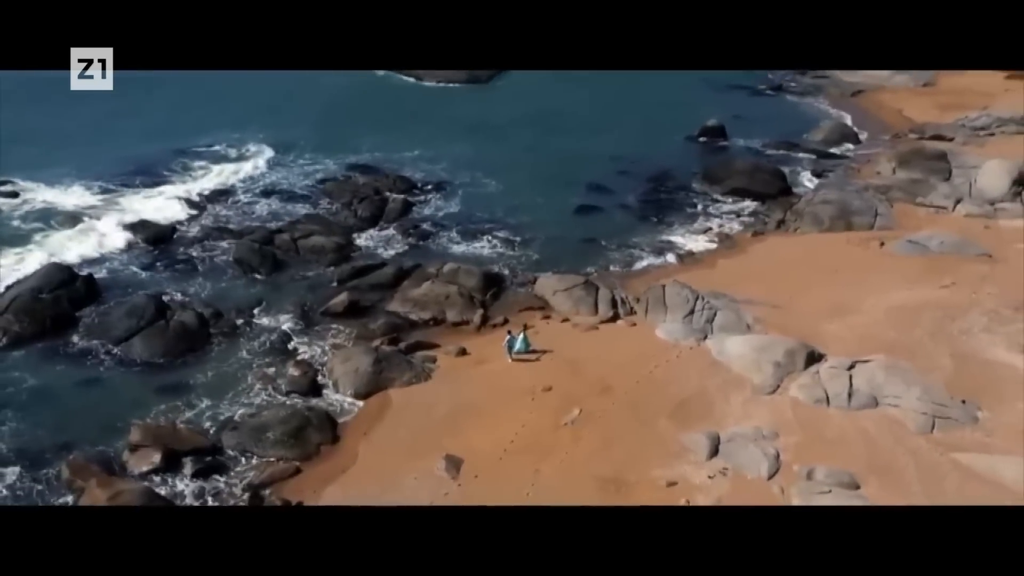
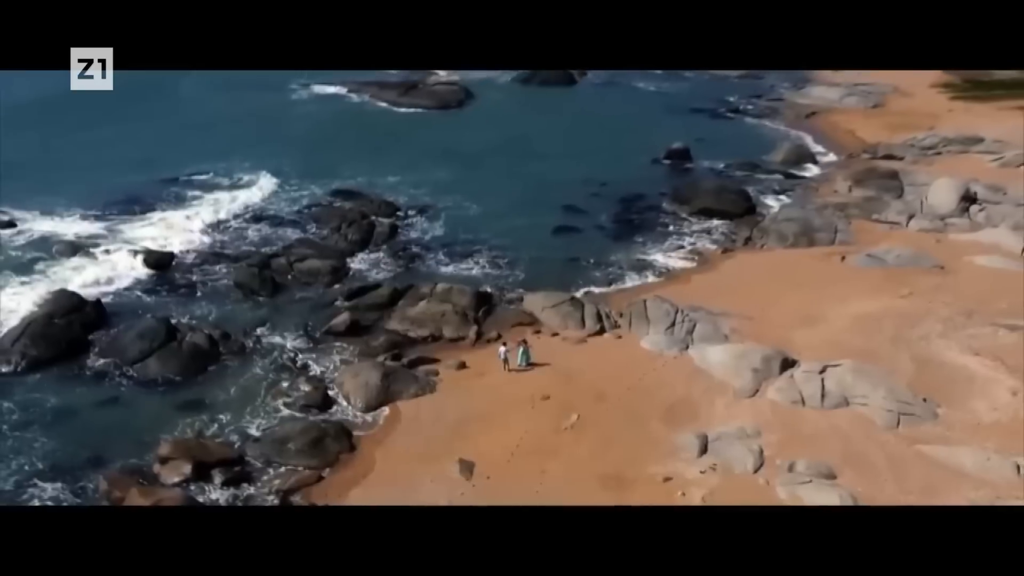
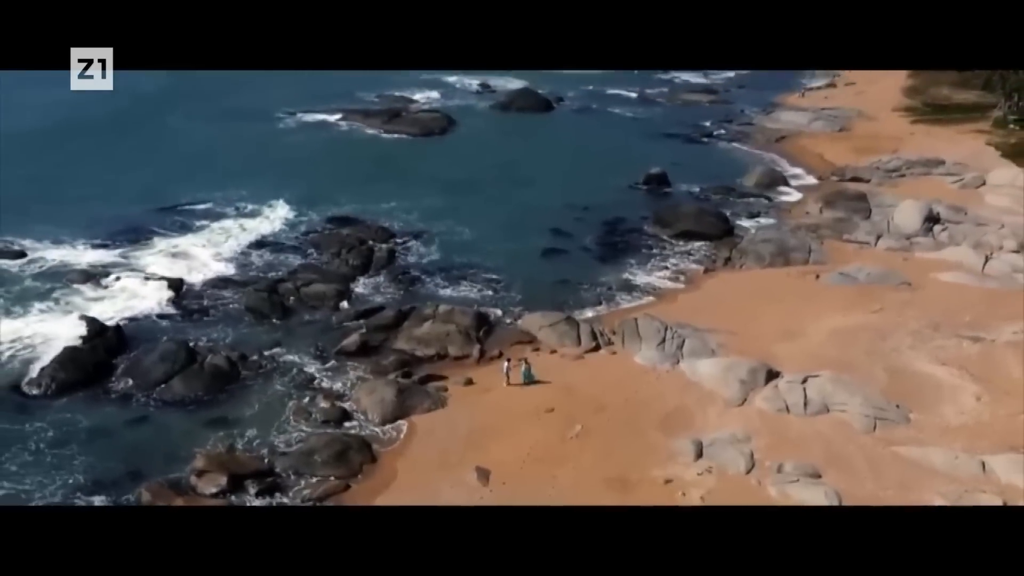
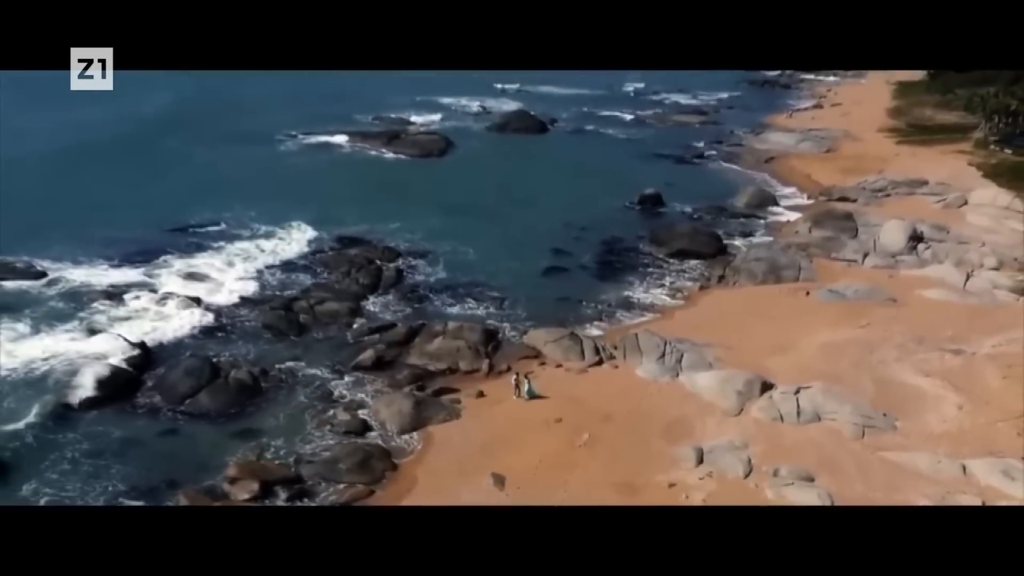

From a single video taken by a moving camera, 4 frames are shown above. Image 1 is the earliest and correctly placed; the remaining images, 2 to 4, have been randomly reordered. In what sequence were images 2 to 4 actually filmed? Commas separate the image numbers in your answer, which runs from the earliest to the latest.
2, 3, 4
